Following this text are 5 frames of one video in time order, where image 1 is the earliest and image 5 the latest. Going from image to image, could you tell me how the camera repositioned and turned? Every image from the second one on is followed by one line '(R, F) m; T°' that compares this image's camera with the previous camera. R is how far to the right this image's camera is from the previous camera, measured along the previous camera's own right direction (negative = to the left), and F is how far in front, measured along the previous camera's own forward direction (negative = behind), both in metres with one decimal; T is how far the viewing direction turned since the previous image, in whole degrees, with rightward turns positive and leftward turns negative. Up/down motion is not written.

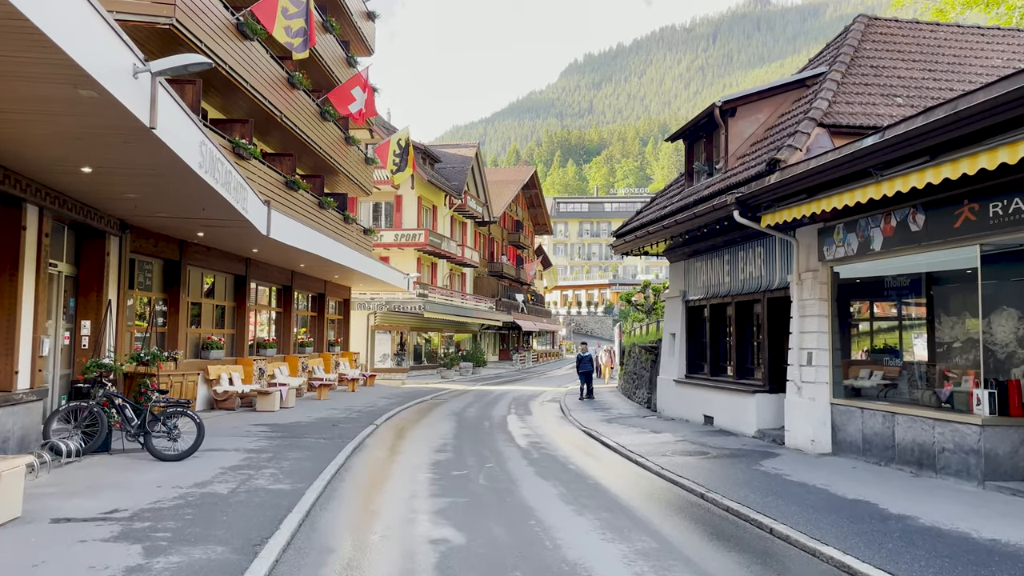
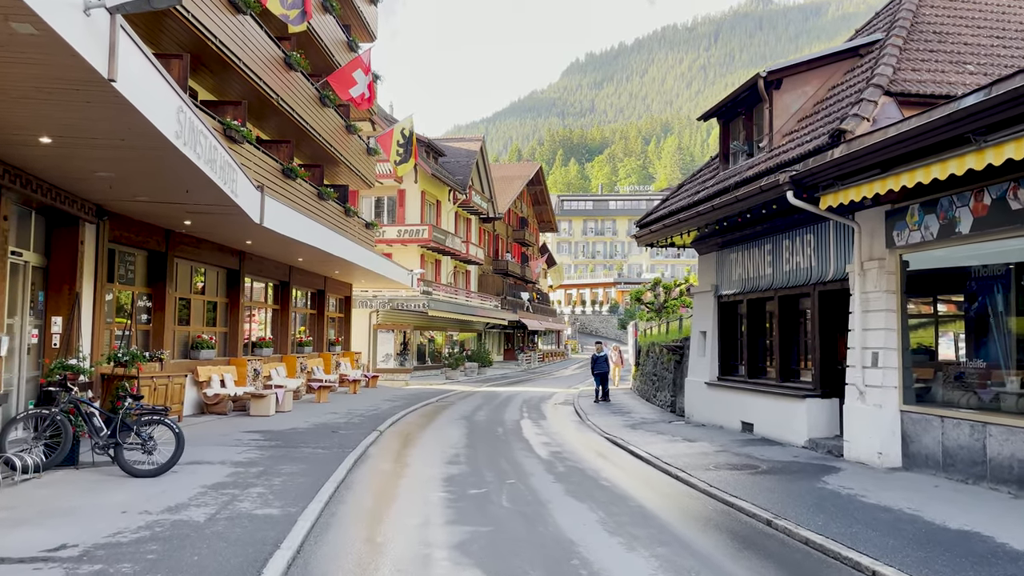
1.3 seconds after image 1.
(-0.3, +1.6) m; 0°
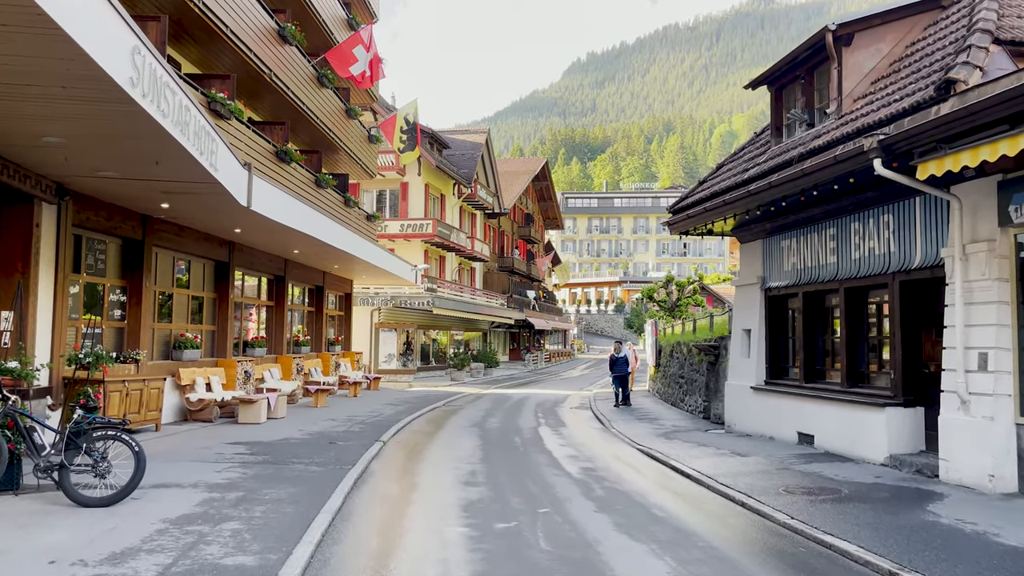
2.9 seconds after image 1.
(-0.4, +2.0) m; 0°
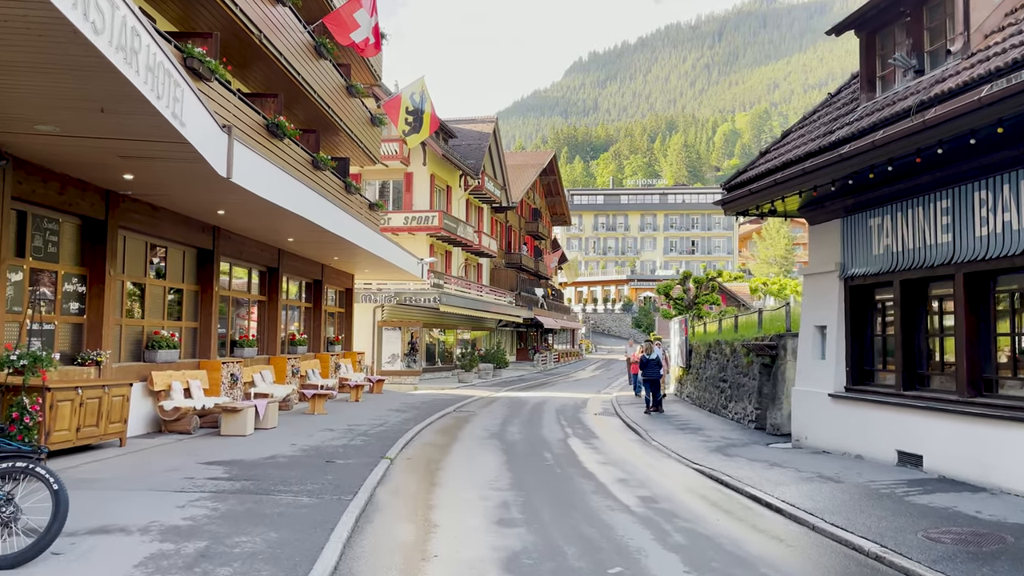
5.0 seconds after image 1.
(-0.5, +2.4) m; 0°
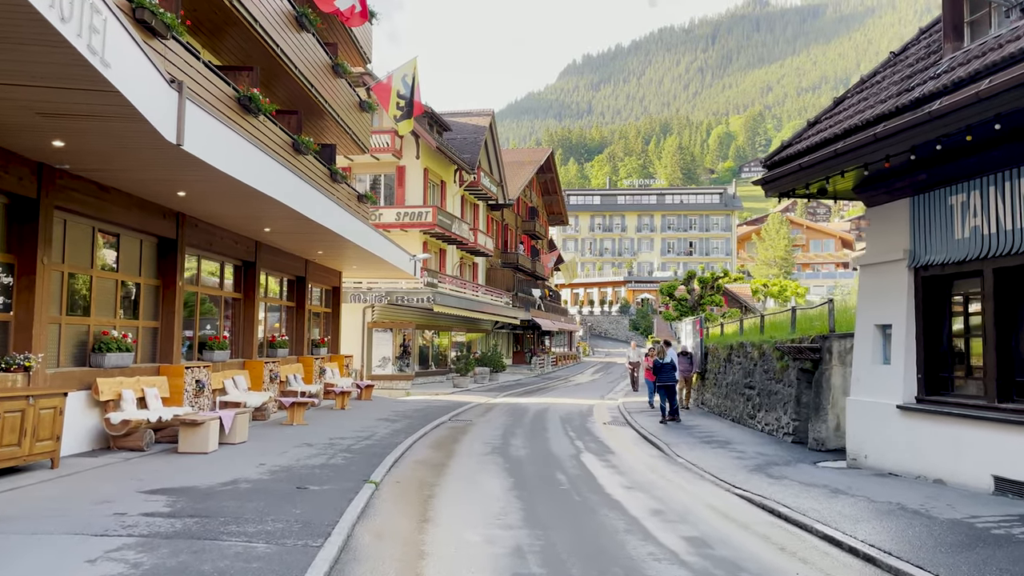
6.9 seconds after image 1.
(-0.2, +2.0) m; 0°
